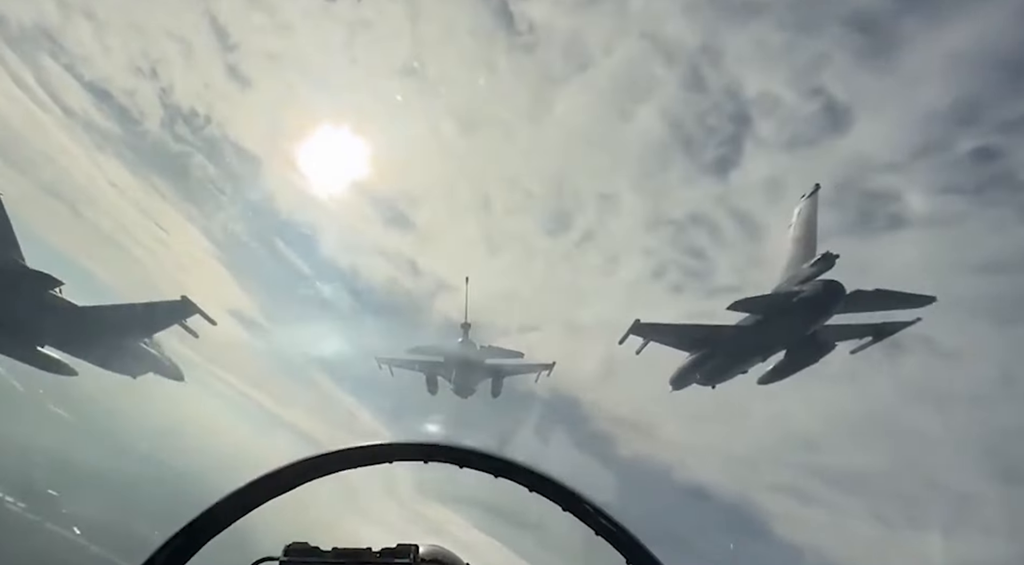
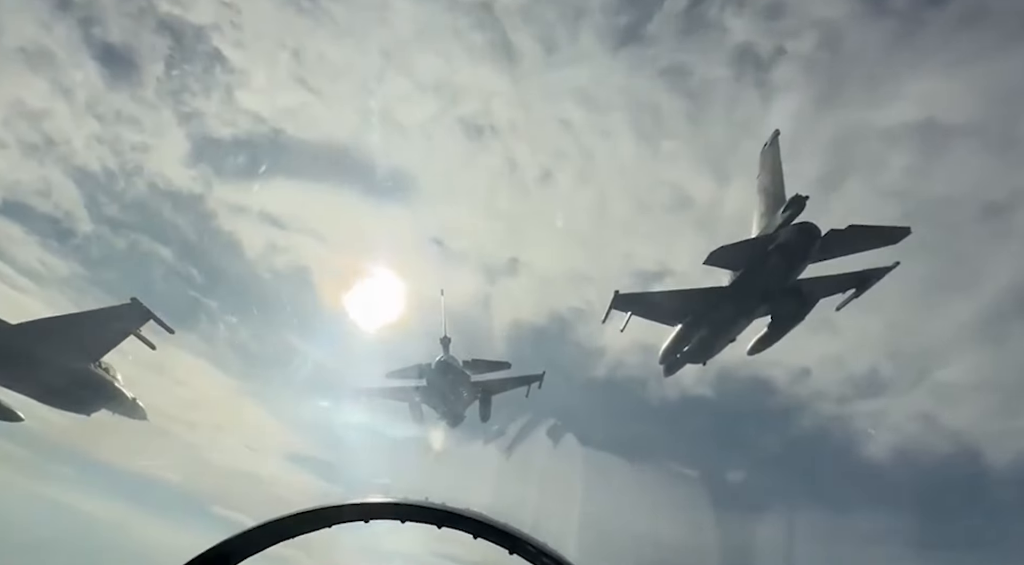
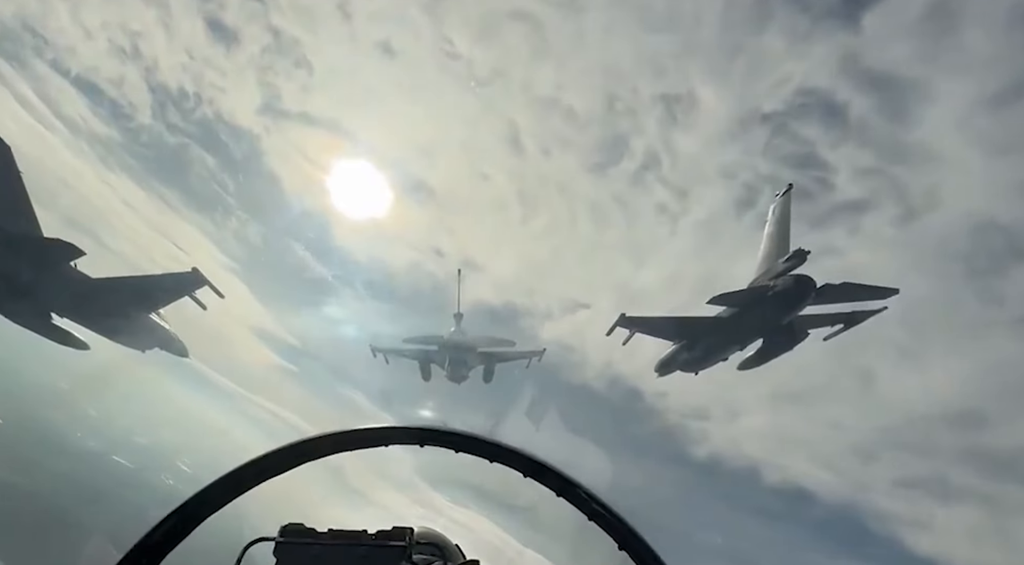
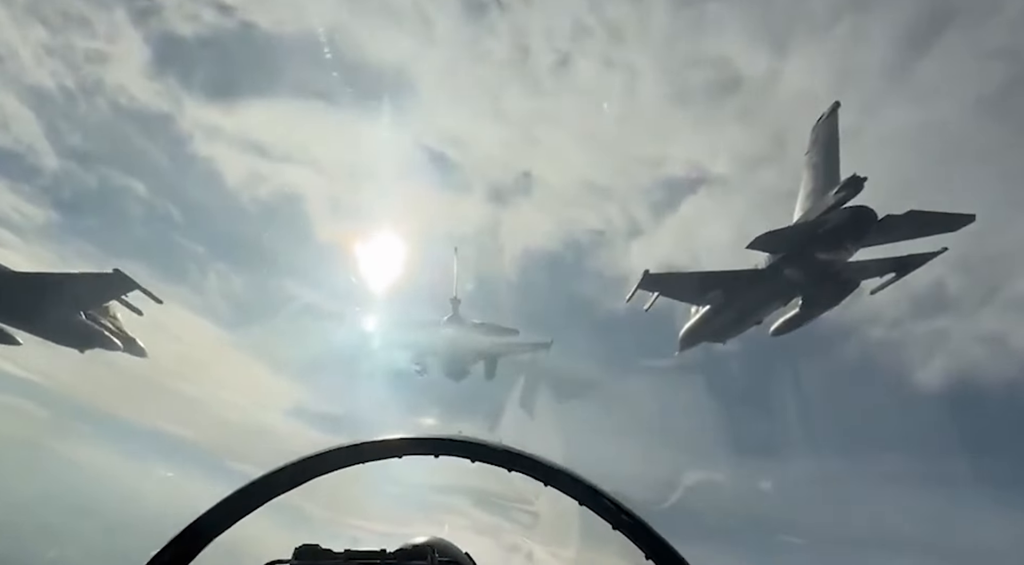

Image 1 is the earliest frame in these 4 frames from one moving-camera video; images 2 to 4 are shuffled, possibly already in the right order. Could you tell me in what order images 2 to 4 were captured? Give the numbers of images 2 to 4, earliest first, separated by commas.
3, 2, 4
